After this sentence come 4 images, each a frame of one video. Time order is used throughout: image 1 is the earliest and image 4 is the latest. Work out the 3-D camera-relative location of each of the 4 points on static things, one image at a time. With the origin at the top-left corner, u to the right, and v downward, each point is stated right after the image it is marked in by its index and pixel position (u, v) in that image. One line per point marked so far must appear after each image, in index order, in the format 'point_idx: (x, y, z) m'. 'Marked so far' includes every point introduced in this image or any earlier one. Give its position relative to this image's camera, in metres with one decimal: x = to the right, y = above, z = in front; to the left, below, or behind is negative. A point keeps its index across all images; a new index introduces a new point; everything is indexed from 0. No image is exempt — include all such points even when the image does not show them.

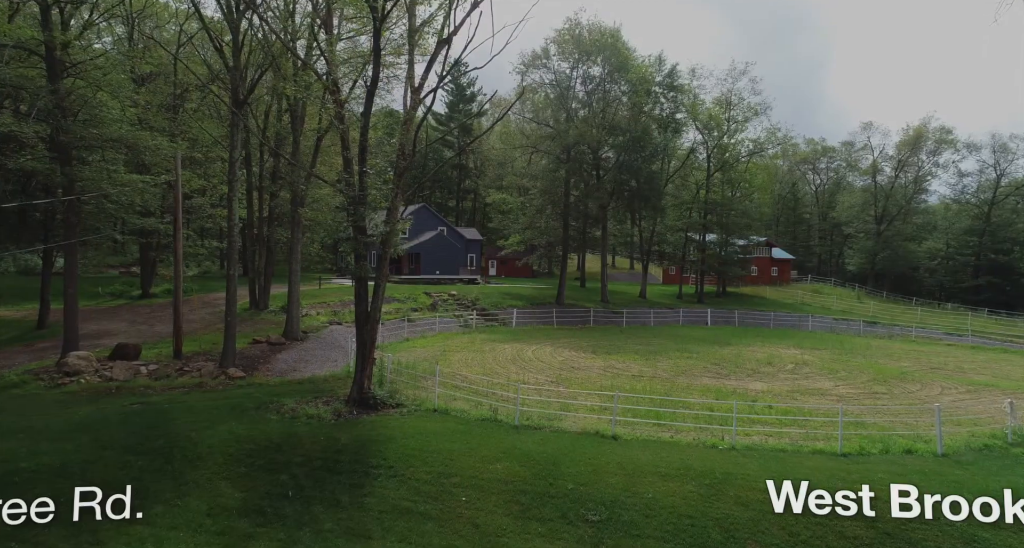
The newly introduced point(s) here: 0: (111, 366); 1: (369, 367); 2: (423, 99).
0: (-10.9, -2.5, +18.4) m
1: (-3.5, -2.3, +16.7) m
2: (-2.2, +4.4, +16.9) m
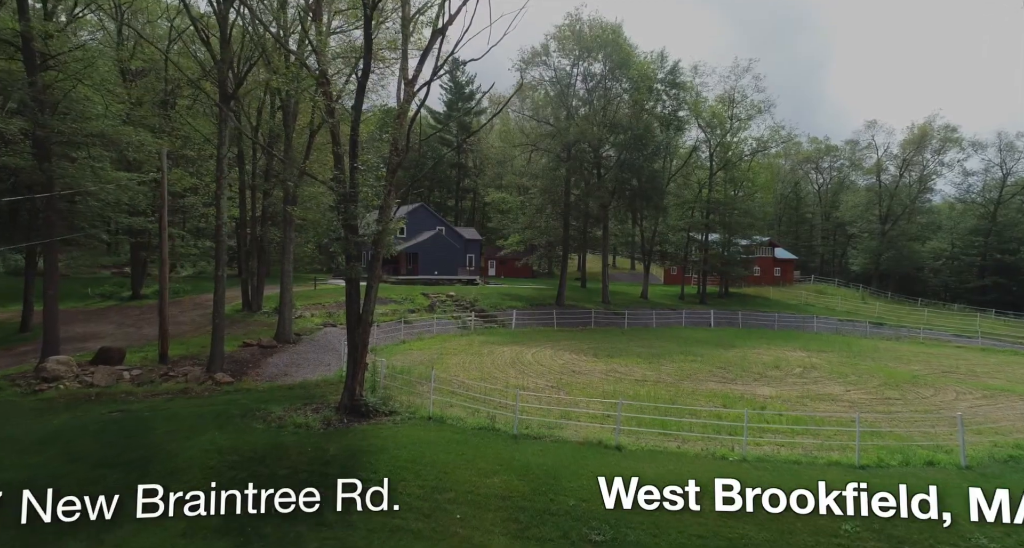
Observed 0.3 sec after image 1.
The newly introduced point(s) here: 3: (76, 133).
0: (-10.9, -2.5, +17.6) m
1: (-3.5, -2.3, +15.9) m
2: (-2.3, +4.3, +16.1) m
3: (-12.5, +4.1, +19.2) m
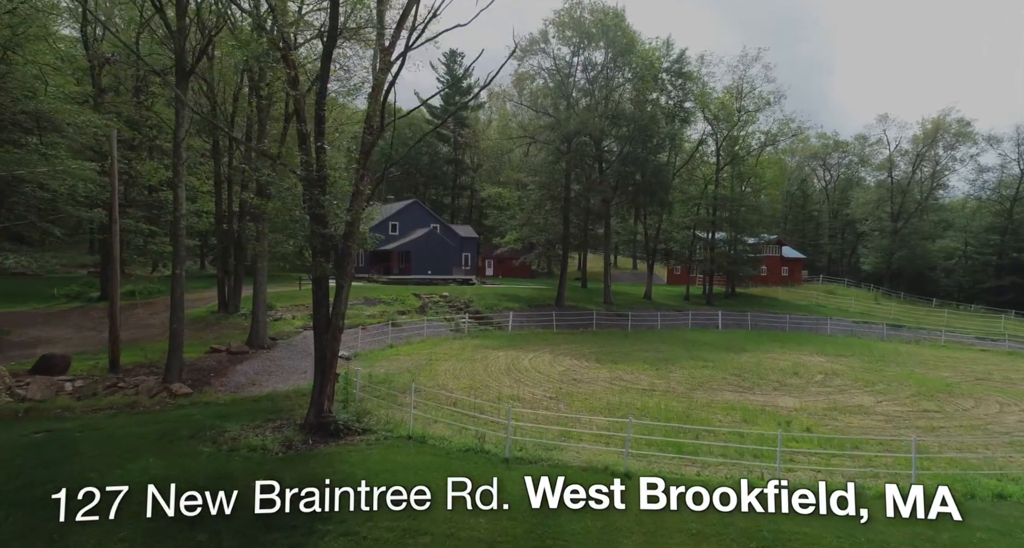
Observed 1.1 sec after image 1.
0: (-11.1, -2.5, +15.5) m
1: (-3.7, -2.3, +13.8) m
2: (-2.4, +4.4, +14.0) m
3: (-12.7, +4.1, +17.1) m
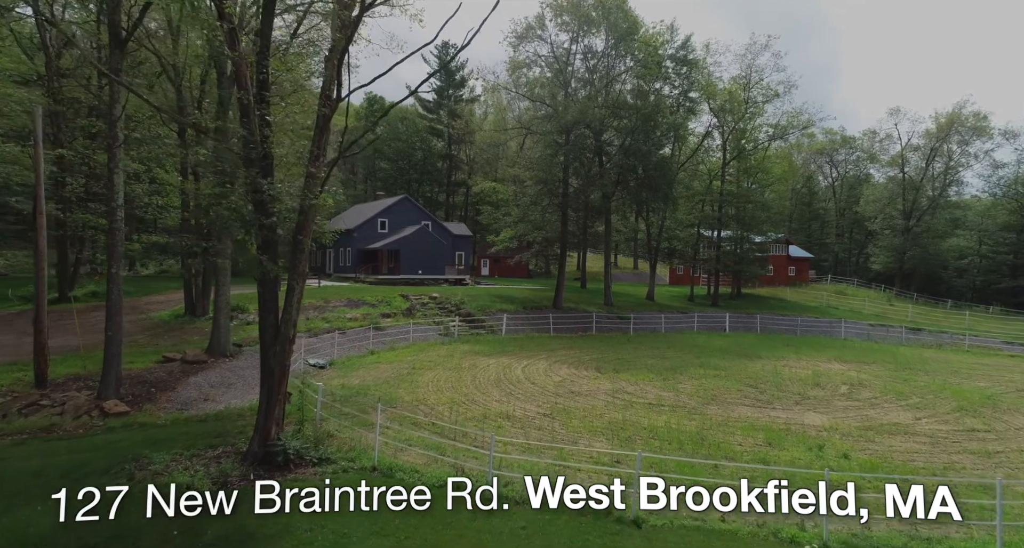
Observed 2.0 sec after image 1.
0: (-11.4, -2.5, +13.3) m
1: (-4.0, -2.2, +11.5) m
2: (-2.7, +4.4, +11.8) m
3: (-13.0, +4.1, +14.8) m
